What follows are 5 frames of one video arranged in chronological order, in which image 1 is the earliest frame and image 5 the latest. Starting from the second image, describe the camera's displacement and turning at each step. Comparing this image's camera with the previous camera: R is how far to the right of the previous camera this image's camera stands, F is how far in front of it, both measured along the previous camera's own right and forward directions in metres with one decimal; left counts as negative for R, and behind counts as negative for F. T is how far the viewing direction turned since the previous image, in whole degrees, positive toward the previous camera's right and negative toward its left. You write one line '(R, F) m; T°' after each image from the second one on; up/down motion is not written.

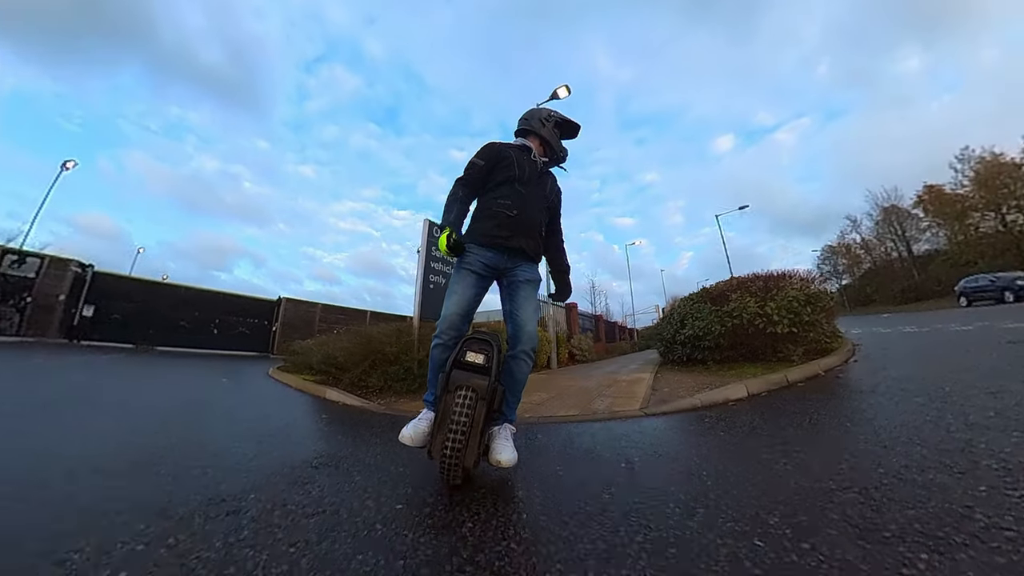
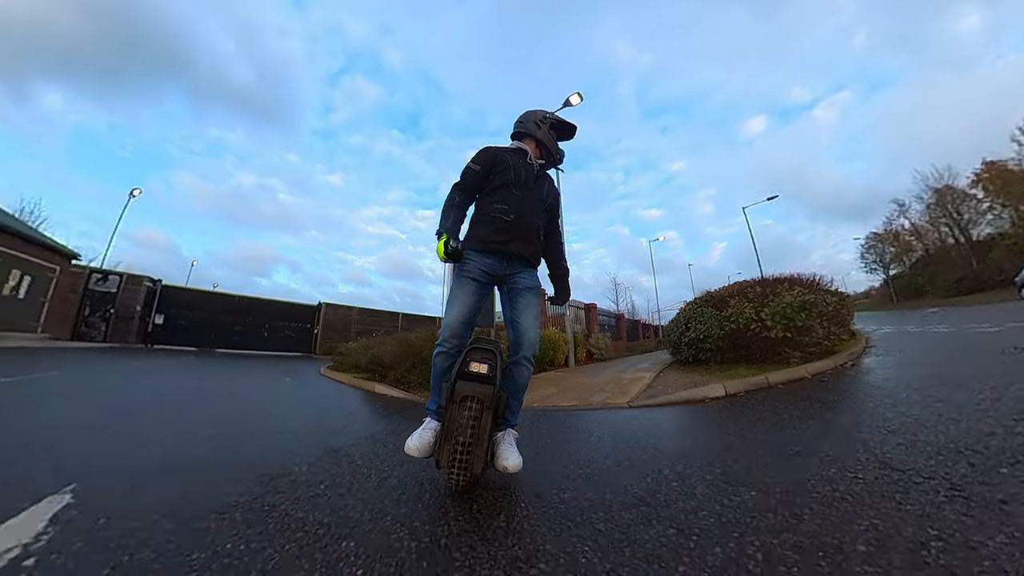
(+0.1, -0.6) m; -4°
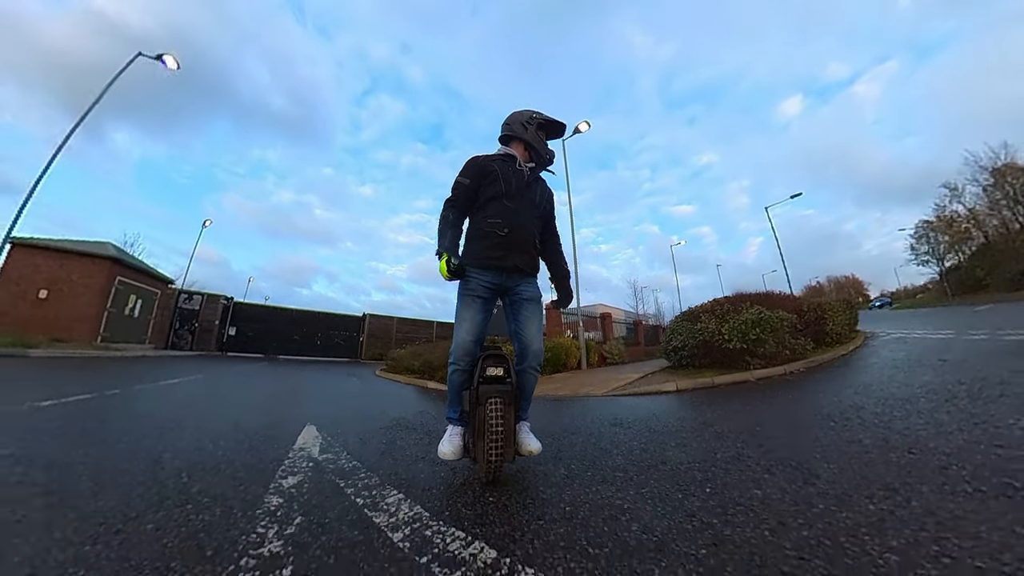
(+0.2, -1.4) m; -4°
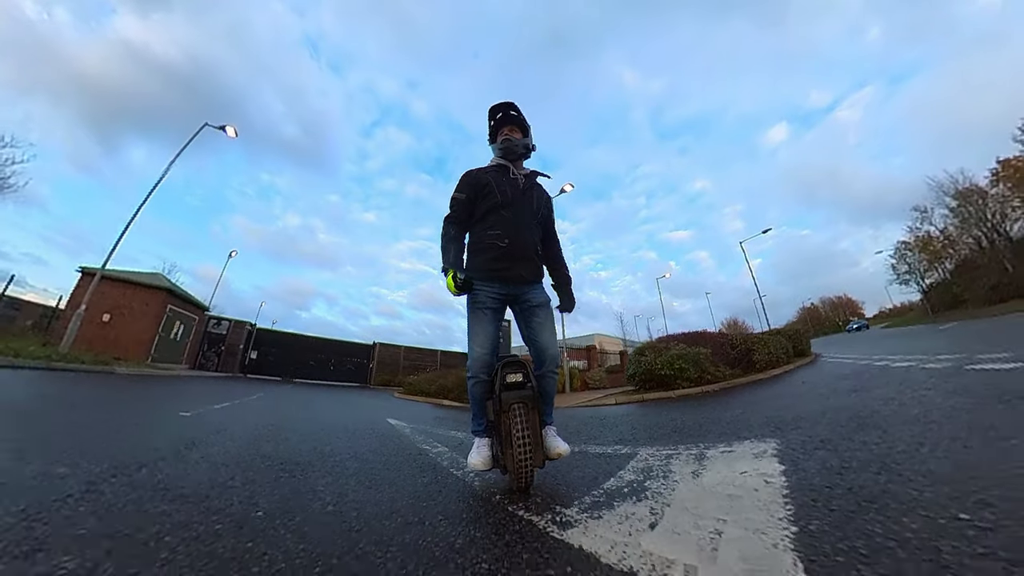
(+0.1, -2.2) m; 0°
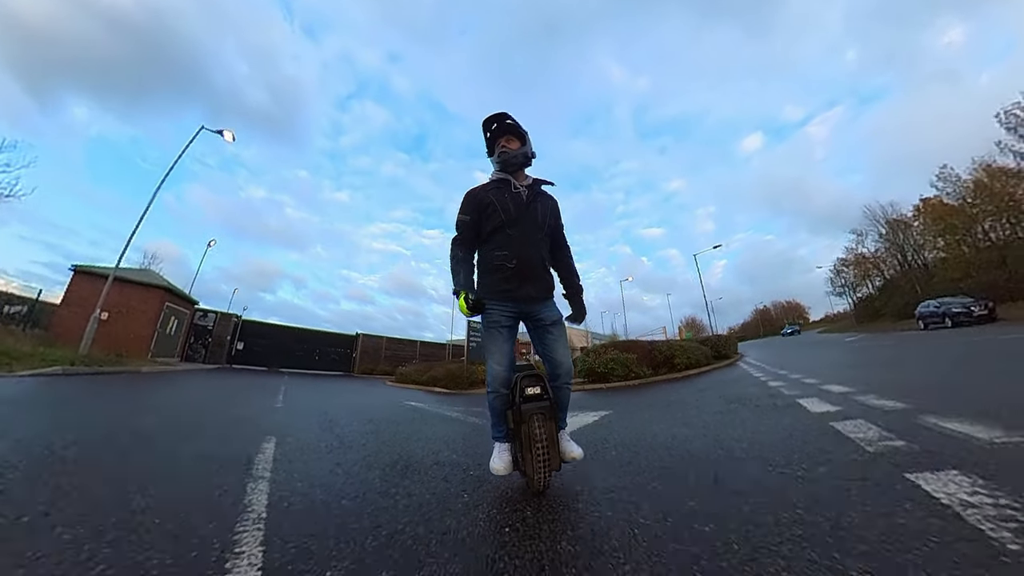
(-0.1, -2.6) m; +4°
